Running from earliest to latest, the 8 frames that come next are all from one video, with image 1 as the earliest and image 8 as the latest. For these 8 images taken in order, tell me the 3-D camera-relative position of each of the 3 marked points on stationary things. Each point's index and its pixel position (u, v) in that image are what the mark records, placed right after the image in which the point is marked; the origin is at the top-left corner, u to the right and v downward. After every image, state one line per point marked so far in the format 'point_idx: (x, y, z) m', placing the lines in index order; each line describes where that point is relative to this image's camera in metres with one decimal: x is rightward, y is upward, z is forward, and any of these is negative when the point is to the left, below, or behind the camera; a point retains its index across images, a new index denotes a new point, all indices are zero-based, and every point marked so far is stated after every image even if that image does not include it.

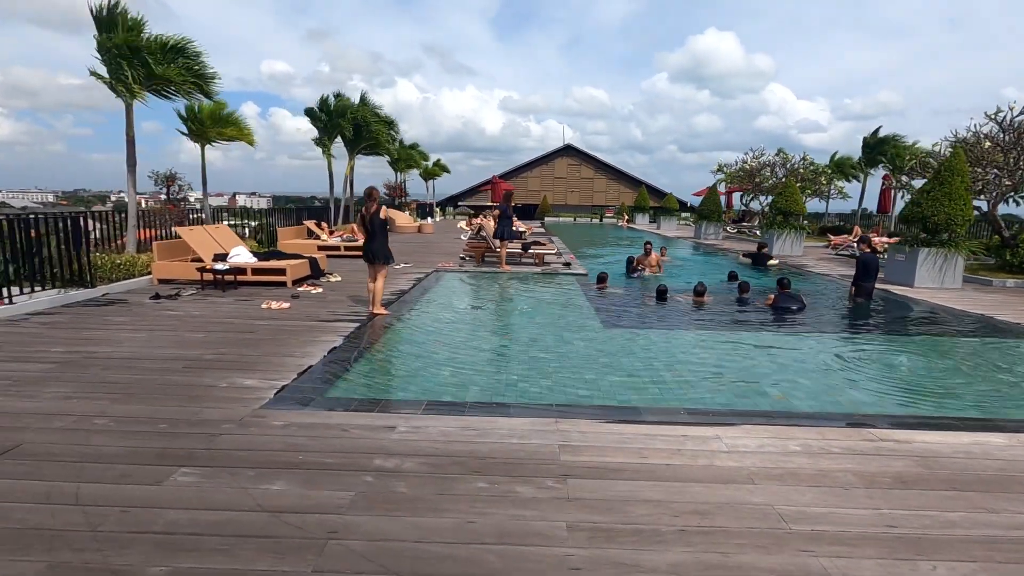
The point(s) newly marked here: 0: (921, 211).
0: (+8.7, +1.6, +11.3) m
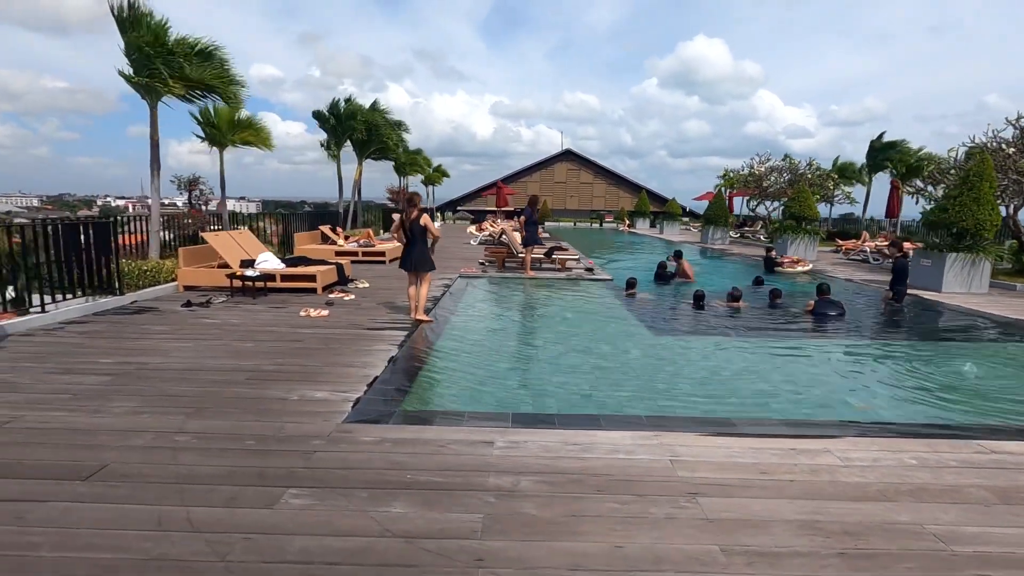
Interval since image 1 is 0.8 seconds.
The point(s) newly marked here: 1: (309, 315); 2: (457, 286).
0: (+9.3, +1.5, +11.3) m
1: (-2.9, -0.4, +7.6) m
2: (-1.1, +0.1, +11.6) m
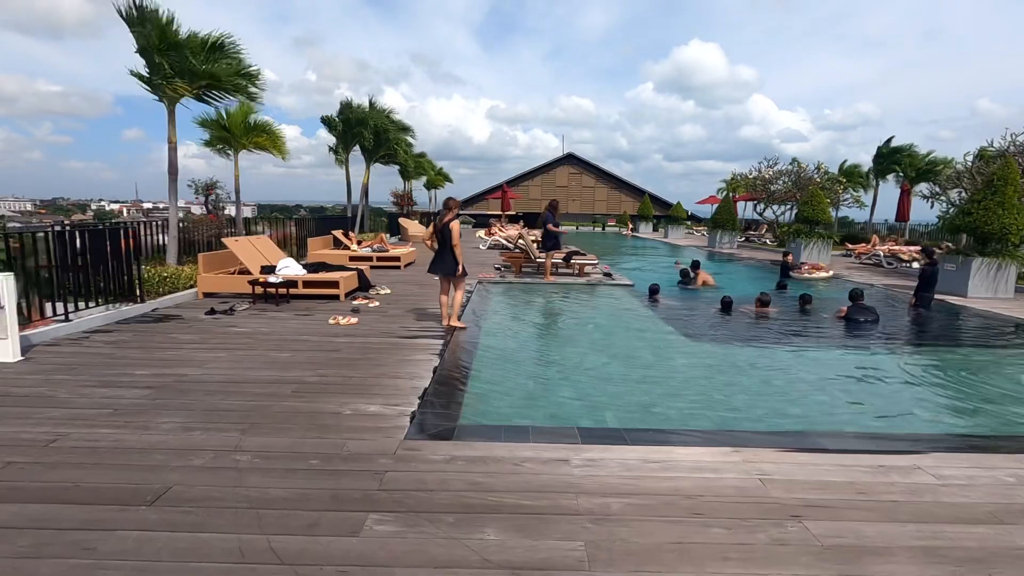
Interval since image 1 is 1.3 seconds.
0: (+9.7, +1.4, +11.2) m
1: (-2.4, -0.5, +7.4) m
2: (-0.7, 0.0, +11.5) m
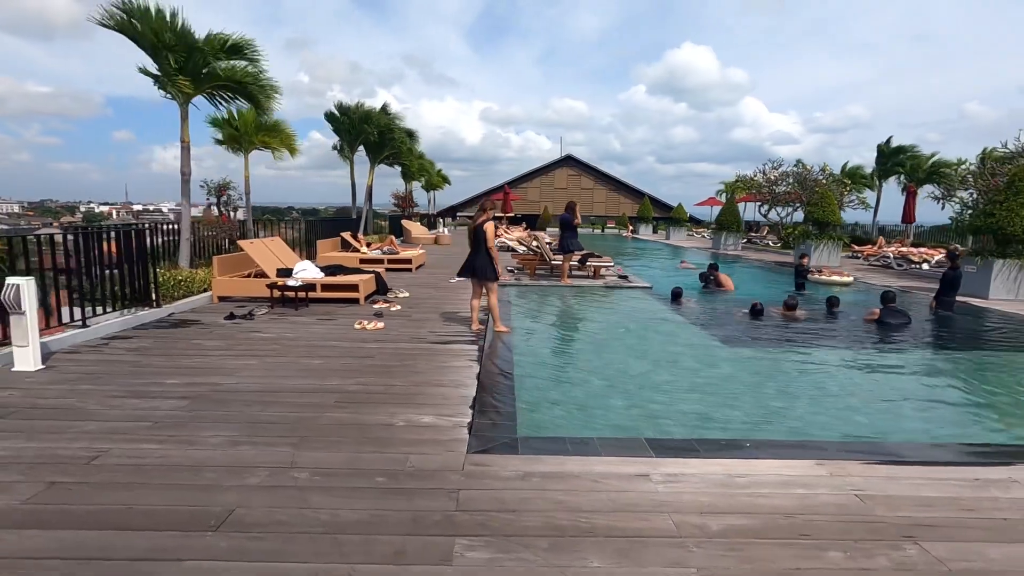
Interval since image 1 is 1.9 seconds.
0: (+10.1, +1.4, +11.2) m
1: (-2.0, -0.5, +7.1) m
2: (-0.3, -0.1, +11.2) m
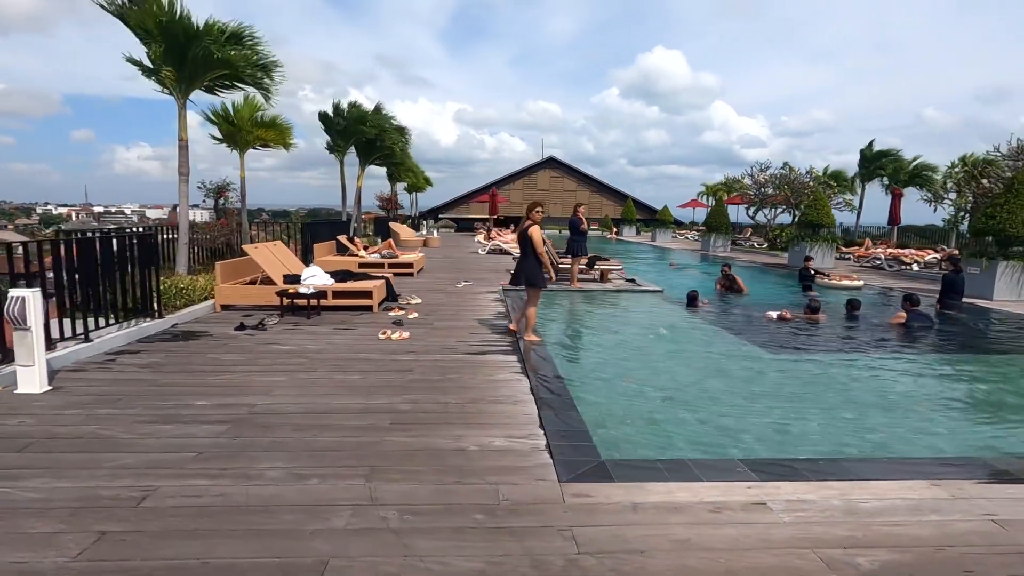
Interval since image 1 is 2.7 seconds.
0: (+10.3, +1.4, +11.3) m
1: (-1.5, -0.6, +6.7) m
2: (-0.1, -0.2, +10.9) m
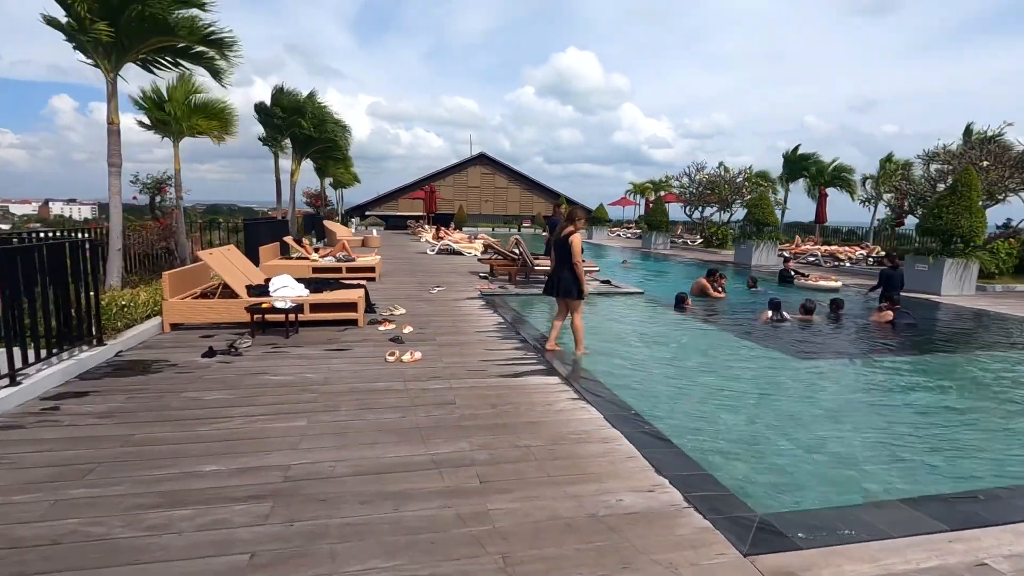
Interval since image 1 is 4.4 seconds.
0: (+9.8, +1.5, +12.1) m
1: (-1.2, -0.8, +5.8) m
2: (-0.4, -0.3, +10.1) m
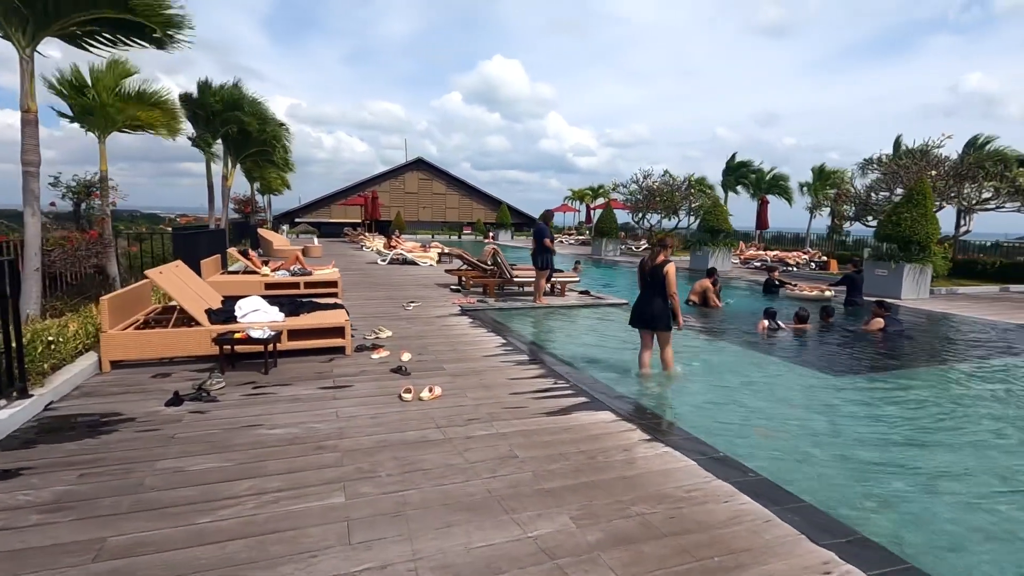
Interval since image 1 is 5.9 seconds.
0: (+9.2, +1.4, +12.6) m
1: (-0.9, -1.0, +4.9) m
2: (-0.7, -0.5, +9.3) m
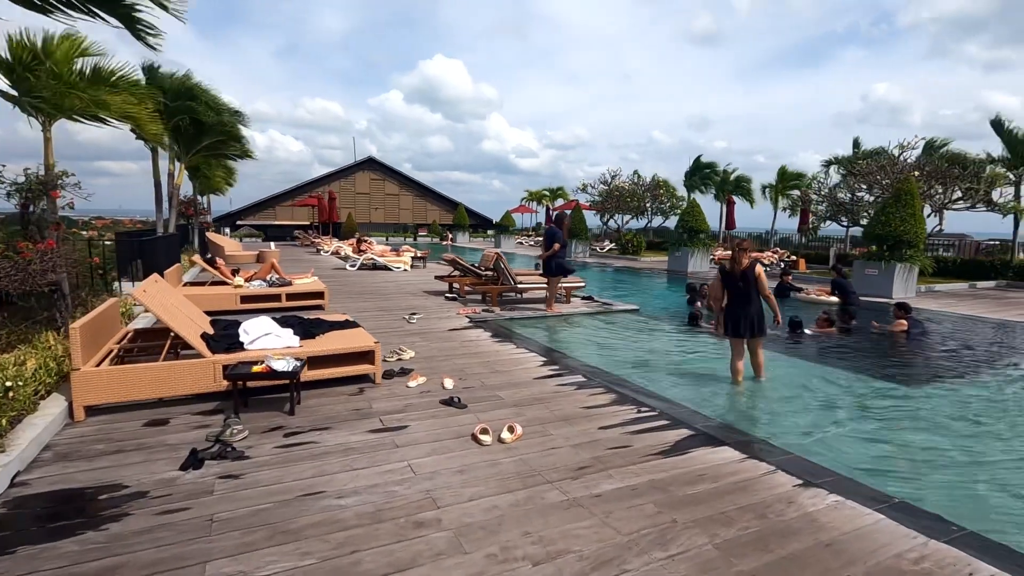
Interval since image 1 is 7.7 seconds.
0: (+9.0, +1.4, +12.7) m
1: (-0.1, -1.1, +4.0) m
2: (-0.4, -0.7, +8.4) m
